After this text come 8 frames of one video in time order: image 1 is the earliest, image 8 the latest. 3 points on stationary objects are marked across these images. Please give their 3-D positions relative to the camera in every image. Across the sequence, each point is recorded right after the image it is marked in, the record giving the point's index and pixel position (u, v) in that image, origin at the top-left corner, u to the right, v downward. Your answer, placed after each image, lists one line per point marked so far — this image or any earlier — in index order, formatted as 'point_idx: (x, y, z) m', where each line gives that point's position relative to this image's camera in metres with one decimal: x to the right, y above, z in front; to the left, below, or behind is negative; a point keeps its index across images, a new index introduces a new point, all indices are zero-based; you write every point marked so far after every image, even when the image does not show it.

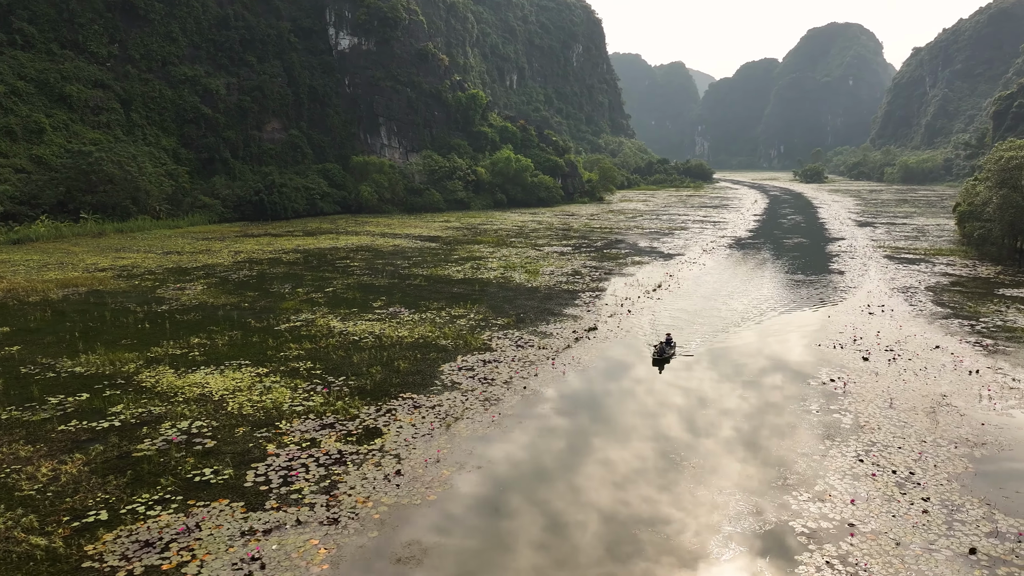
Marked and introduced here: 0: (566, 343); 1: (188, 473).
0: (+1.0, -1.1, +14.4) m
1: (-3.8, -2.2, +8.3) m
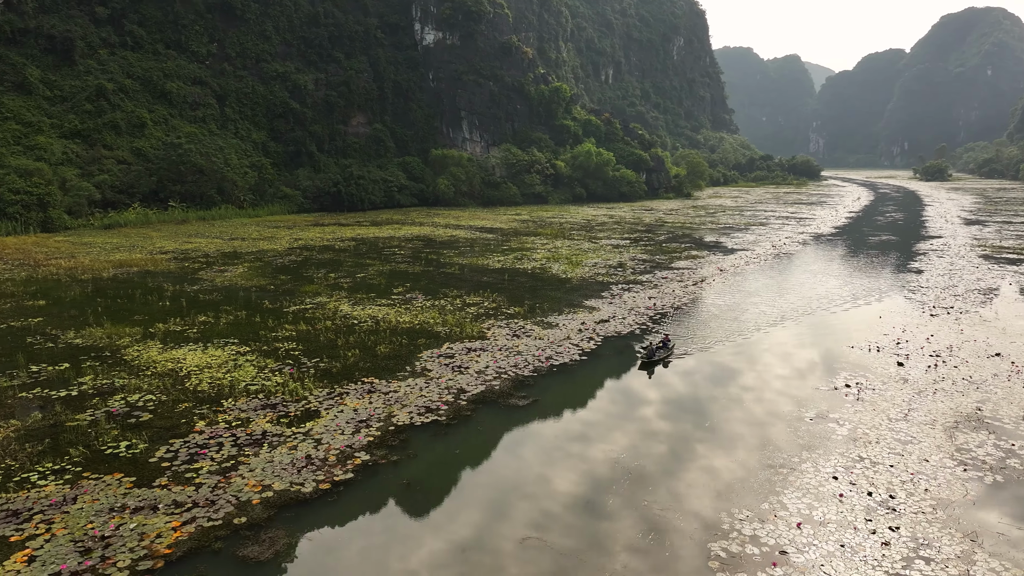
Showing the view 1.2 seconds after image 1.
0: (+1.0, -0.9, +13.4) m
1: (-4.7, -1.8, +8.1) m
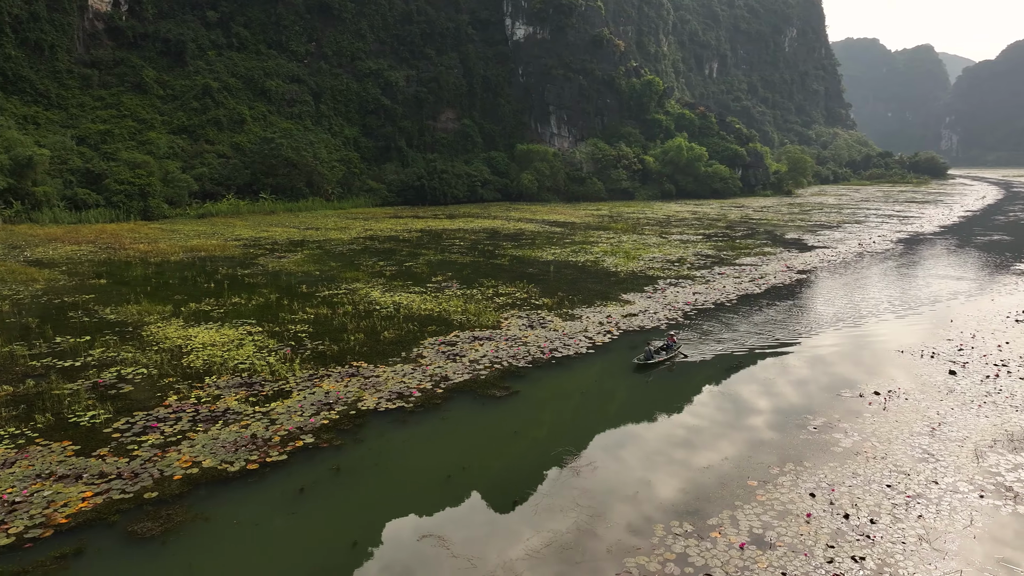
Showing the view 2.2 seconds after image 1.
0: (+1.3, -0.7, +12.7) m
1: (-5.2, -1.5, +8.3) m
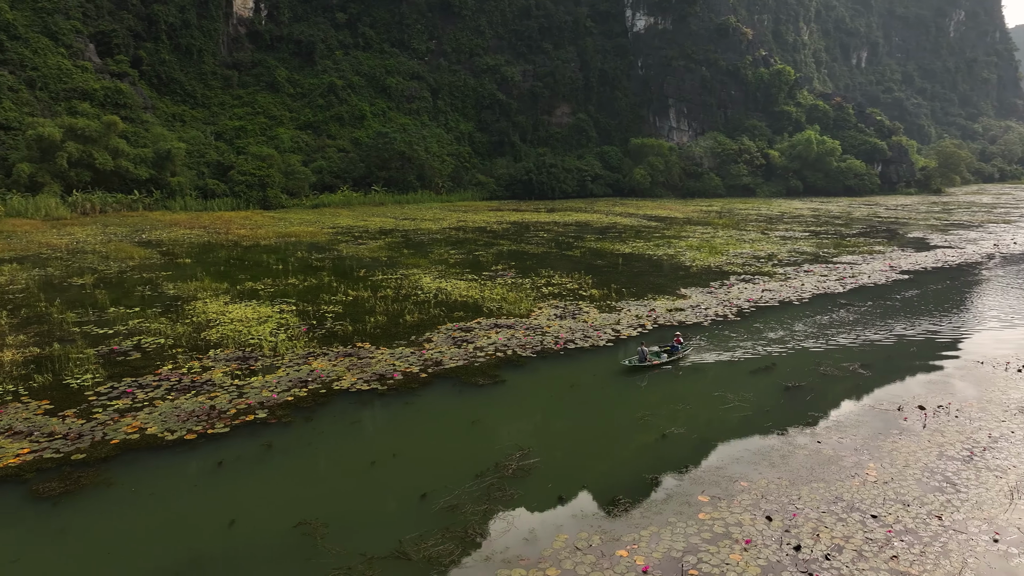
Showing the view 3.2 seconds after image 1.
0: (+1.8, -0.5, +11.8) m
1: (-5.4, -1.1, +8.6) m
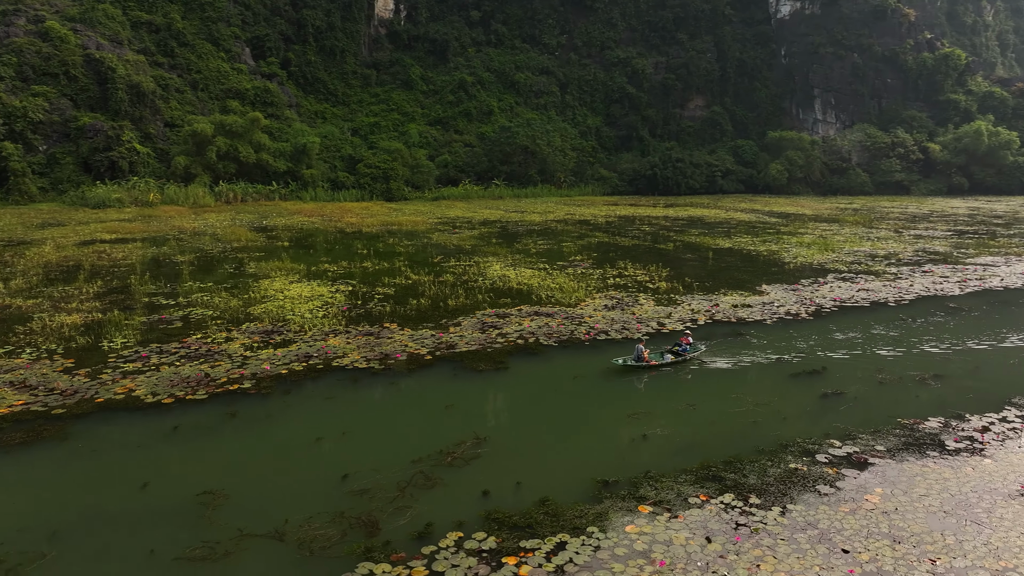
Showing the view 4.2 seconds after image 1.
0: (+2.4, -0.4, +10.8) m
1: (-5.2, -0.7, +9.1) m
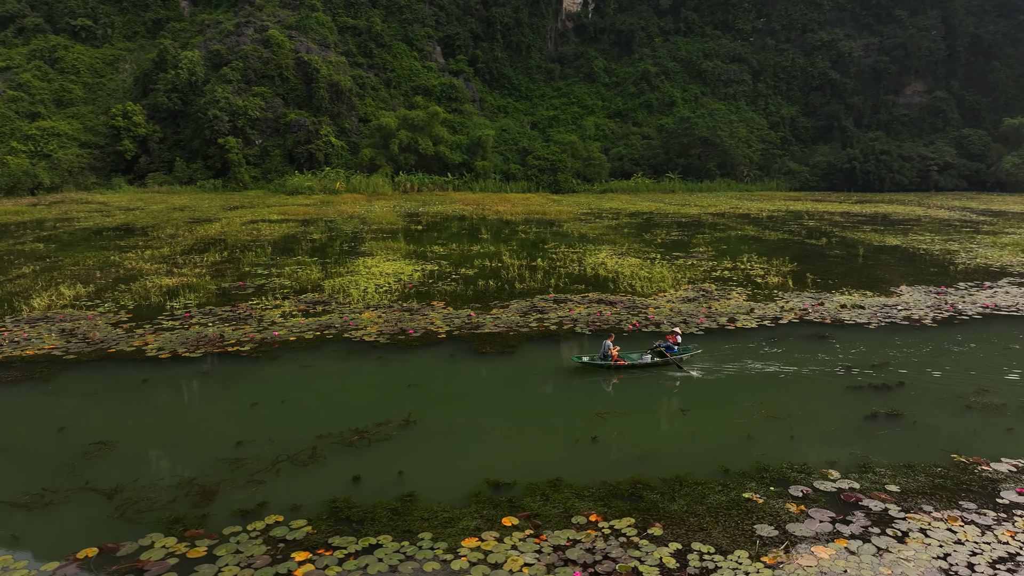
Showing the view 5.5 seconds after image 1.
0: (+3.2, -0.3, +9.2) m
1: (-4.6, -0.2, +9.8) m
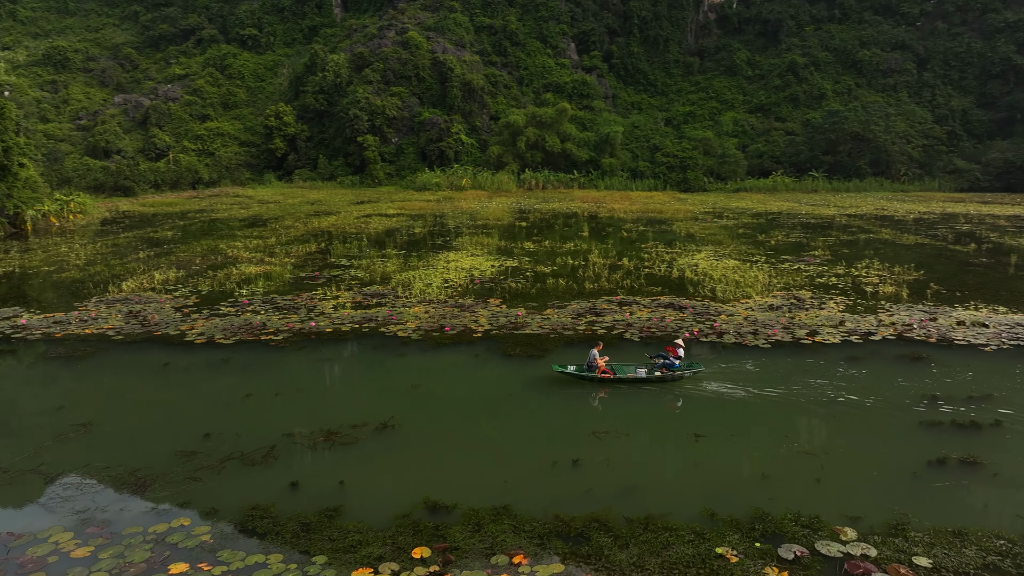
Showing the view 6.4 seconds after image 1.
0: (+3.8, -0.4, +7.9) m
1: (-3.7, 0.0, +10.0) m
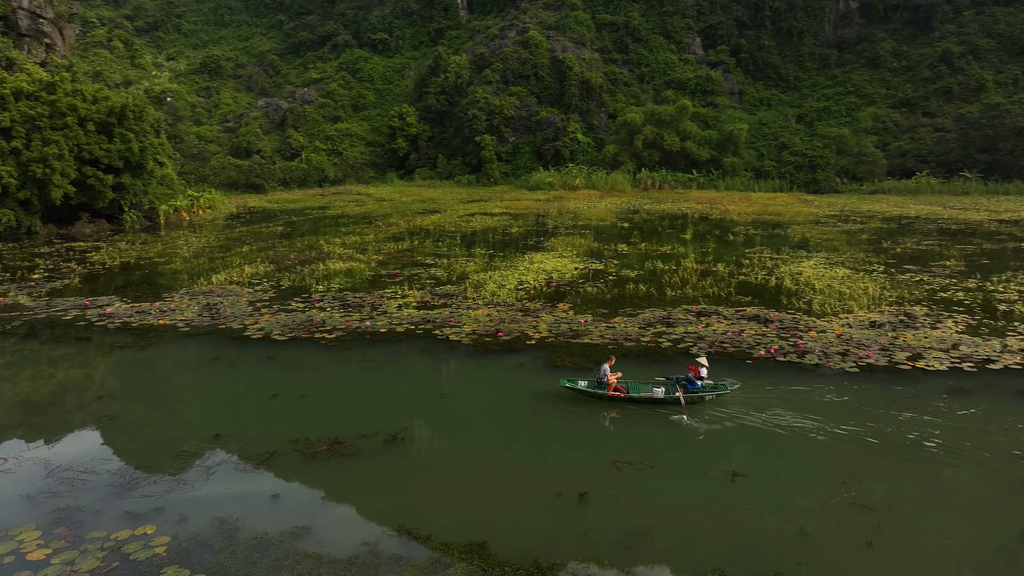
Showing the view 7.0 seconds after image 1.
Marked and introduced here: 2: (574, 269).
0: (+4.4, -0.5, +6.8) m
1: (-2.6, +0.1, +10.1) m
2: (+1.0, +0.3, +11.4) m
